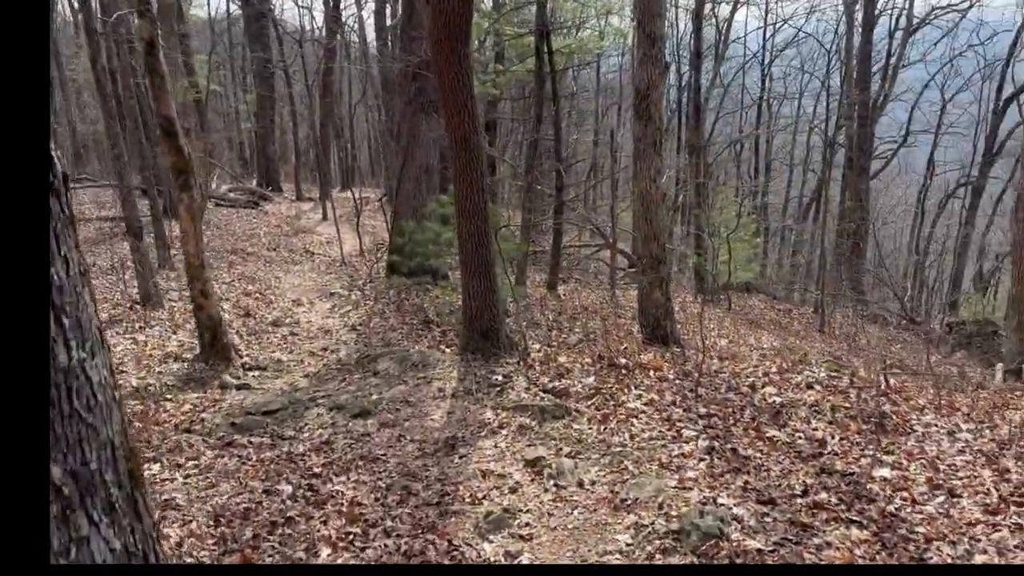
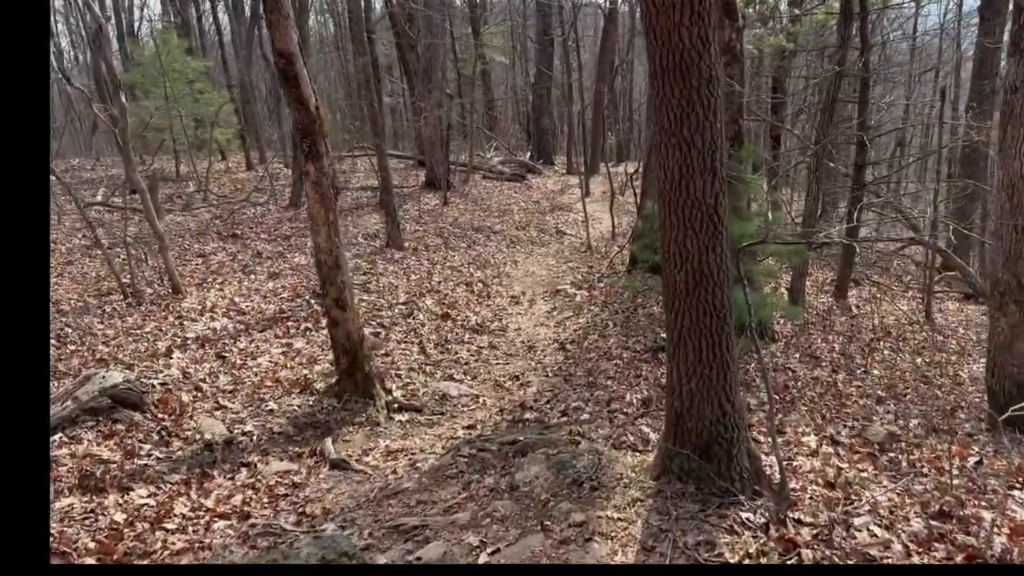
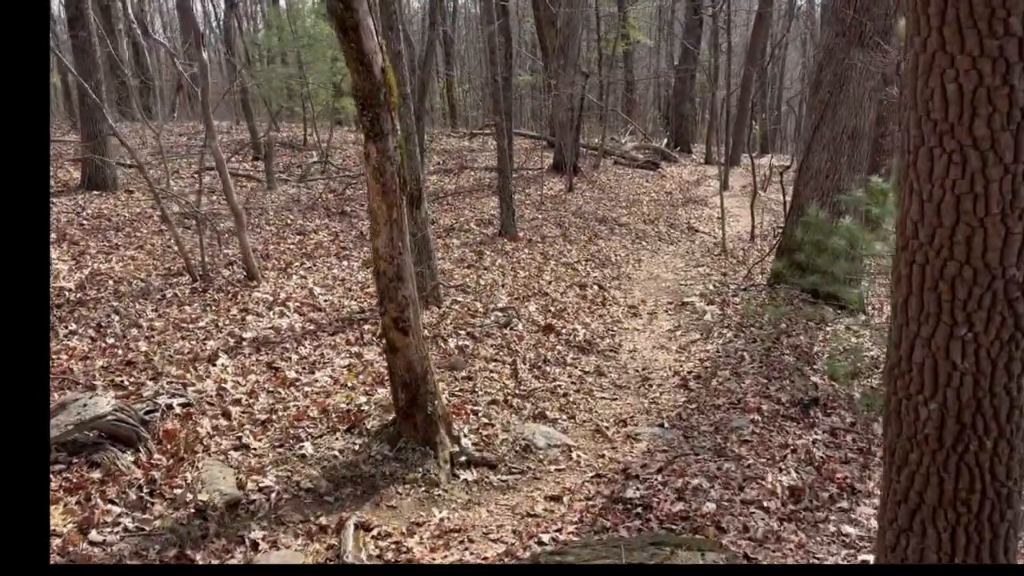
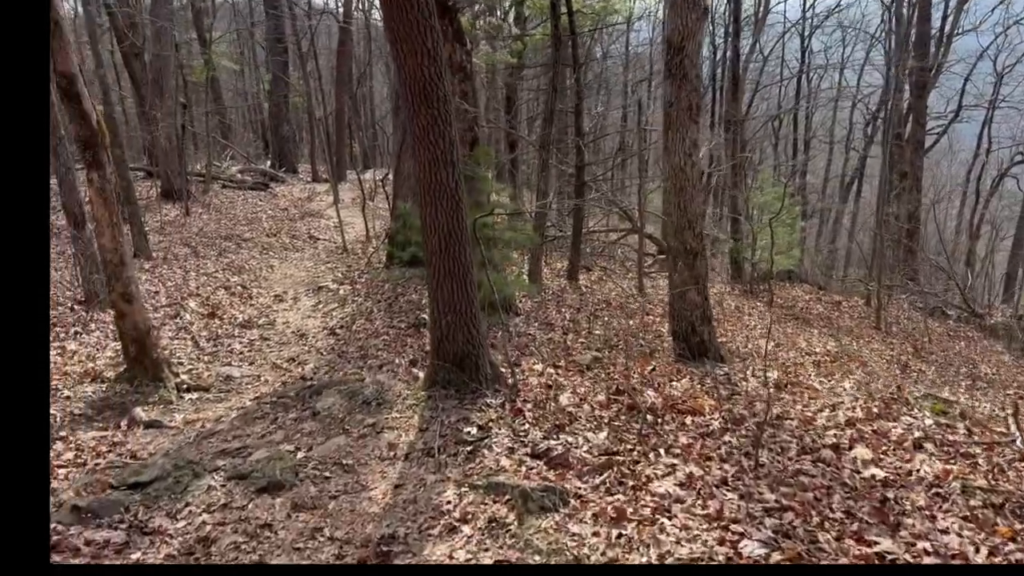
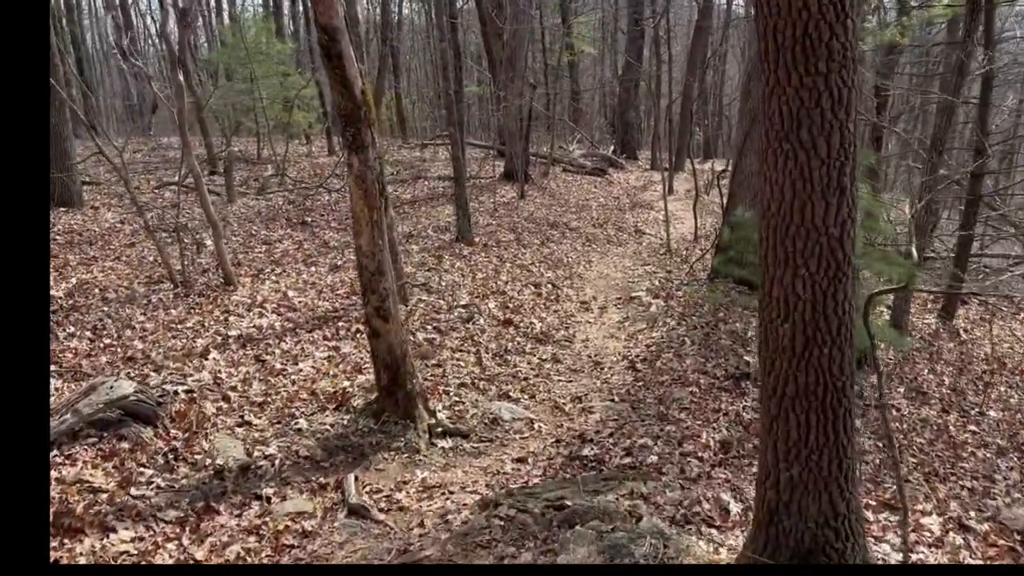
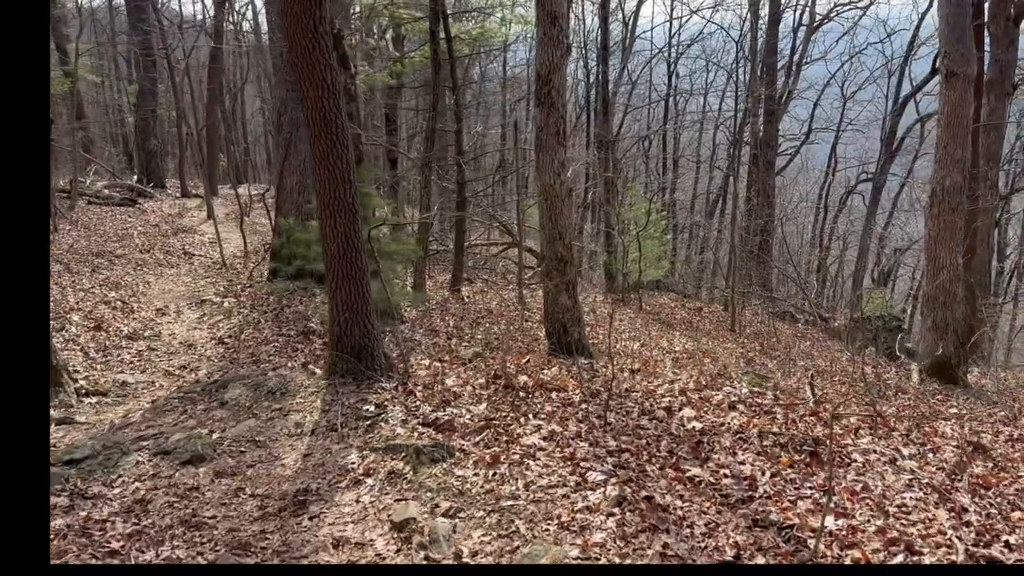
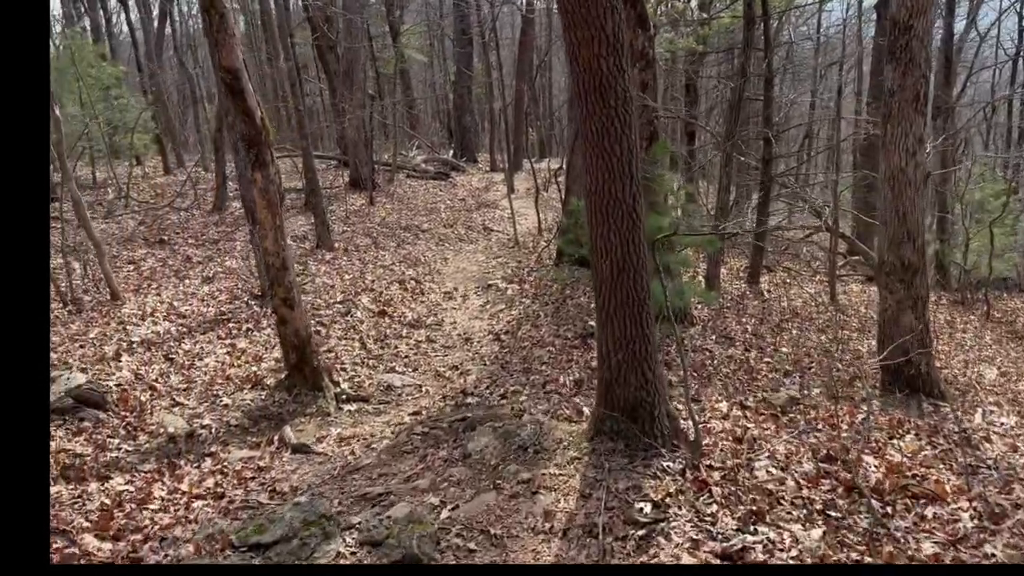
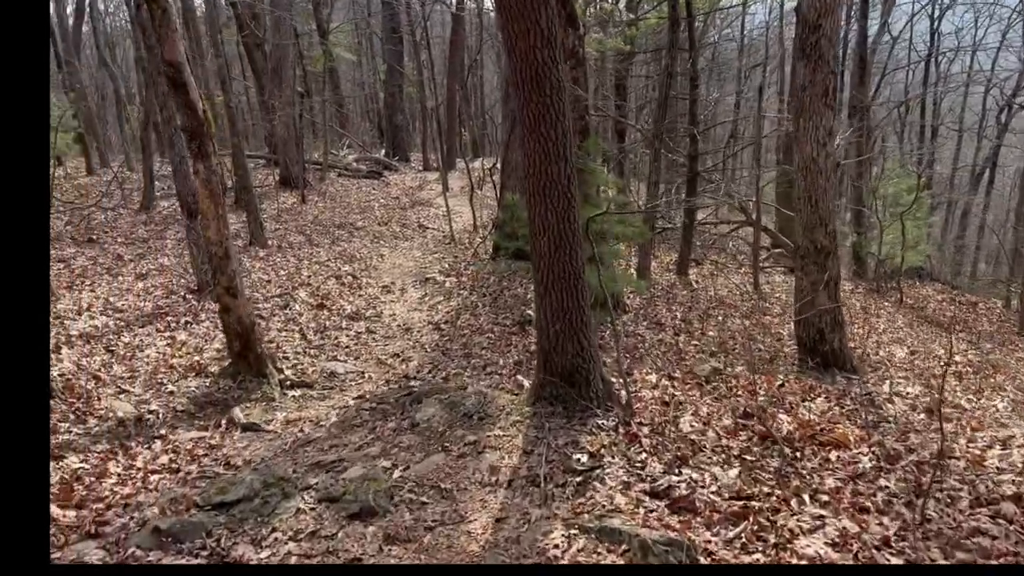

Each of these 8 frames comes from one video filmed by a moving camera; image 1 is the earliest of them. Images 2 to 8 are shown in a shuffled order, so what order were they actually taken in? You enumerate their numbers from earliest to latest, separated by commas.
6, 4, 8, 7, 2, 5, 3
